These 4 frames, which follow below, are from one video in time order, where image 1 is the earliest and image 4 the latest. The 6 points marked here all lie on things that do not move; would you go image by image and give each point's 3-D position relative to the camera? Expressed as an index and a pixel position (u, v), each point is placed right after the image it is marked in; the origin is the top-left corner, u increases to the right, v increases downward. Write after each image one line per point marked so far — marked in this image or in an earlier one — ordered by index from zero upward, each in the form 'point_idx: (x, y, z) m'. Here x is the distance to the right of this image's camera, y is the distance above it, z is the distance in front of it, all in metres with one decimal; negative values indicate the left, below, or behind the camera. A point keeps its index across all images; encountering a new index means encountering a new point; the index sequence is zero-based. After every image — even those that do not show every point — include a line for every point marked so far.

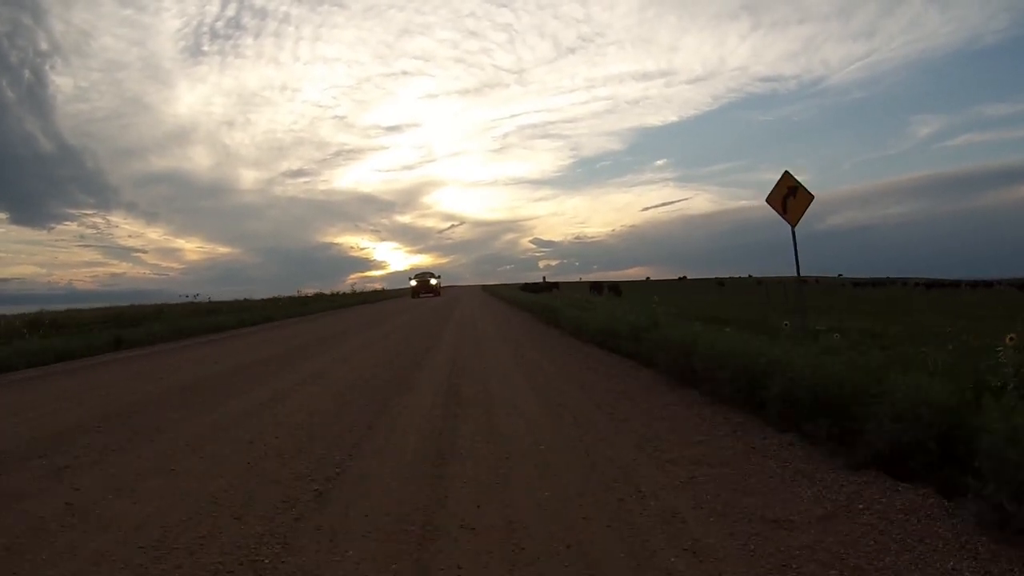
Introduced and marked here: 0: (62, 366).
0: (-9.2, -1.6, +18.1) m
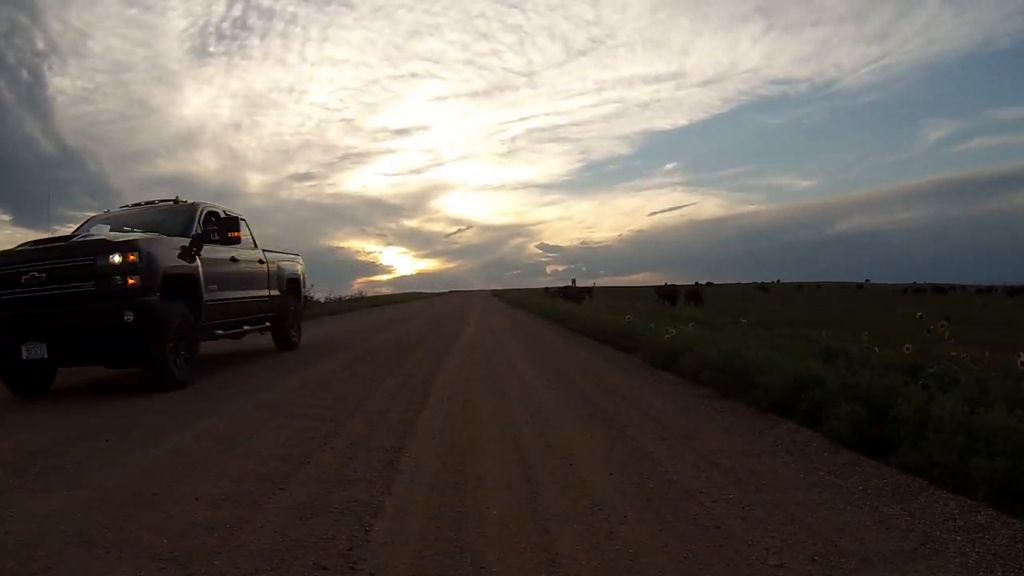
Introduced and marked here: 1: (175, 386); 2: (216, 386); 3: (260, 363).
0: (-8.9, -1.7, +17.3) m
1: (-5.6, -1.7, +14.6) m
2: (-5.0, -1.7, +15.0) m
3: (-5.5, -1.7, +19.0) m
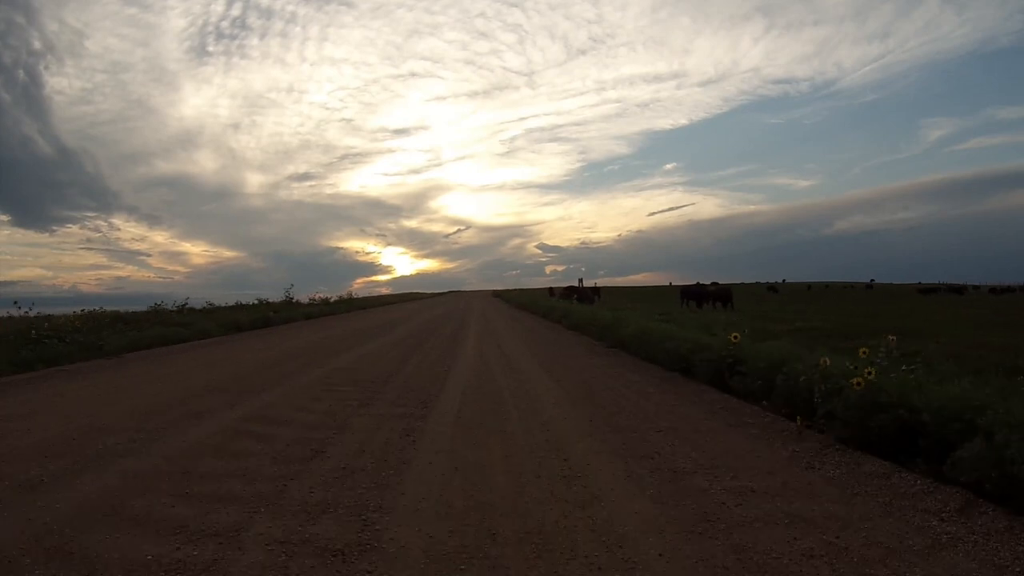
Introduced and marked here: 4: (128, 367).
0: (-8.8, -1.7, +17.1) m
1: (-5.5, -1.7, +14.3) m
2: (-4.9, -1.7, +14.8) m
3: (-5.5, -1.7, +18.8) m
4: (-8.3, -1.6, +18.6) m
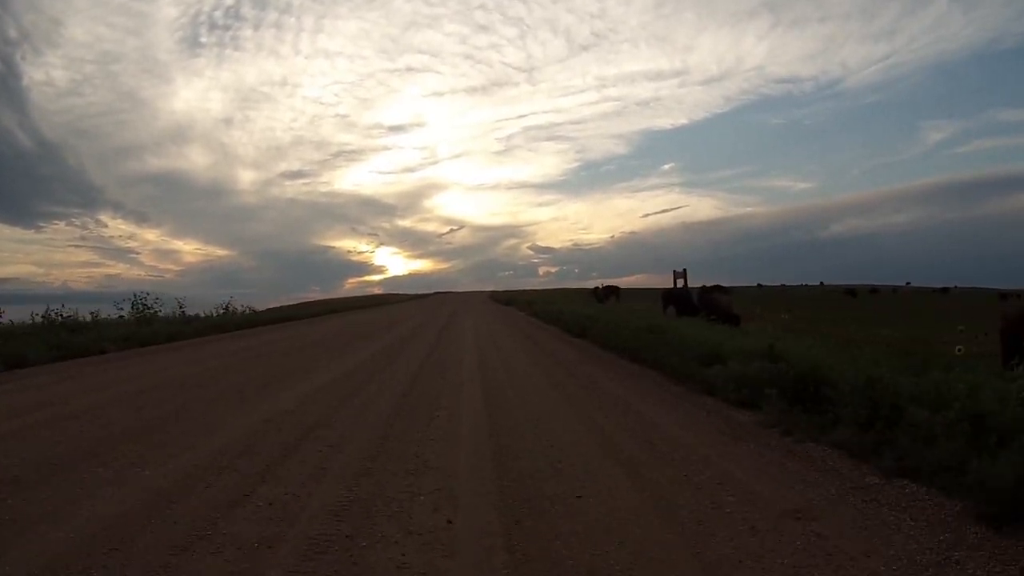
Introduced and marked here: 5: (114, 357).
0: (-8.5, -1.7, +15.4) m
1: (-5.2, -1.7, +12.7) m
2: (-4.6, -1.7, +13.2) m
3: (-5.1, -1.7, +17.2) m
4: (-7.9, -1.6, +17.0) m
5: (-8.4, -1.6, +18.5) m
